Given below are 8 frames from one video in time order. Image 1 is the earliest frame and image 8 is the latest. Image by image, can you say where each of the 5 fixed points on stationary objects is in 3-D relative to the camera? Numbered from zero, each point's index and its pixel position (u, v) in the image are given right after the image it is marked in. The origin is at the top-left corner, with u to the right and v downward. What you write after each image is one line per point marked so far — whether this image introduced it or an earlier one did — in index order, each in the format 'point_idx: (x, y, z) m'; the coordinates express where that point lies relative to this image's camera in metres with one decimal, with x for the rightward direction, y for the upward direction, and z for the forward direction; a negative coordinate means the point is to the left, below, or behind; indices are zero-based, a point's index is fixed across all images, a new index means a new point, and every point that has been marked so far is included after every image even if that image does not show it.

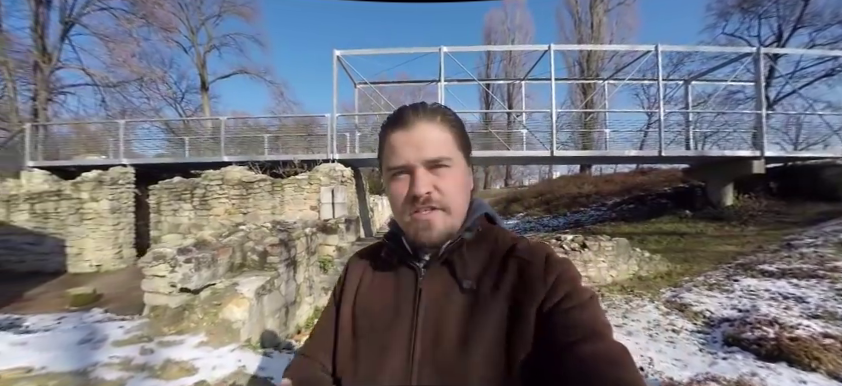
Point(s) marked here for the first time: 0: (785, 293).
0: (+6.7, -1.8, +6.3) m
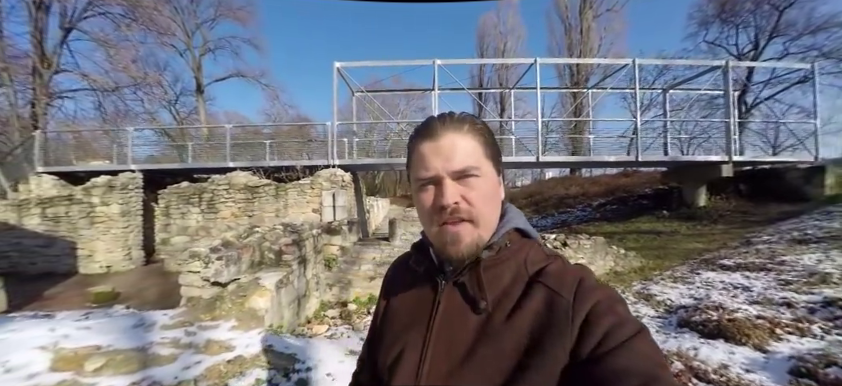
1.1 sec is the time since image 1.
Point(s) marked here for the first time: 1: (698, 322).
0: (+6.6, -1.9, +7.2) m
1: (+4.6, -2.1, +5.6) m
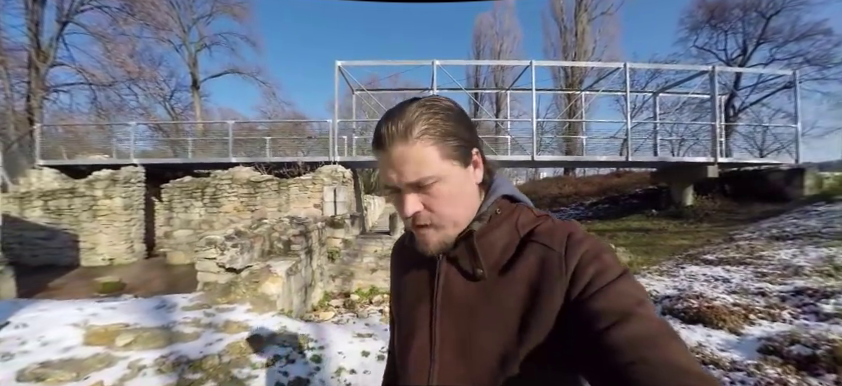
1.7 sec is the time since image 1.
0: (+6.6, -1.9, +7.7) m
1: (+4.6, -2.1, +6.1) m
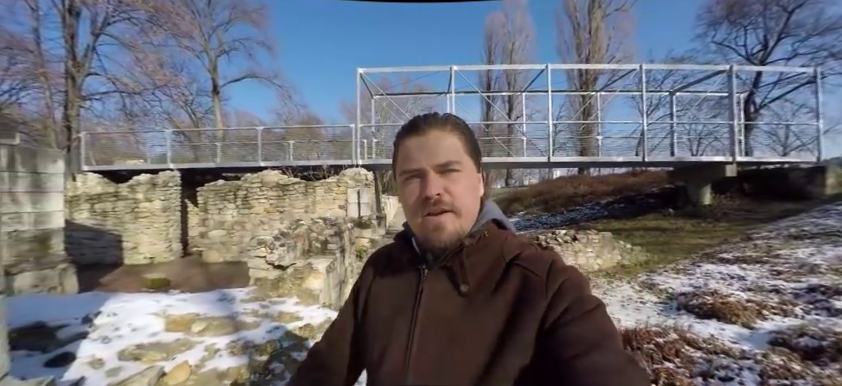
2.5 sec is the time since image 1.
0: (+7.2, -1.9, +7.9) m
1: (+5.1, -2.1, +6.4) m
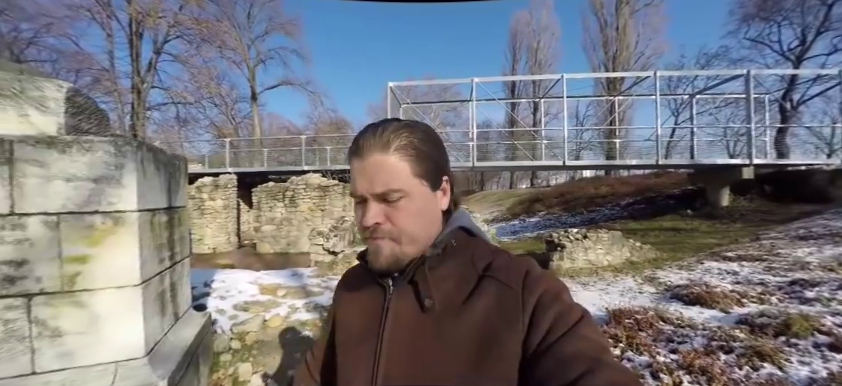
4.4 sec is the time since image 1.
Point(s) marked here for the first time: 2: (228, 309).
0: (+7.8, -1.9, +8.7) m
1: (+5.6, -2.1, +7.3) m
2: (-2.8, -1.7, +5.0) m
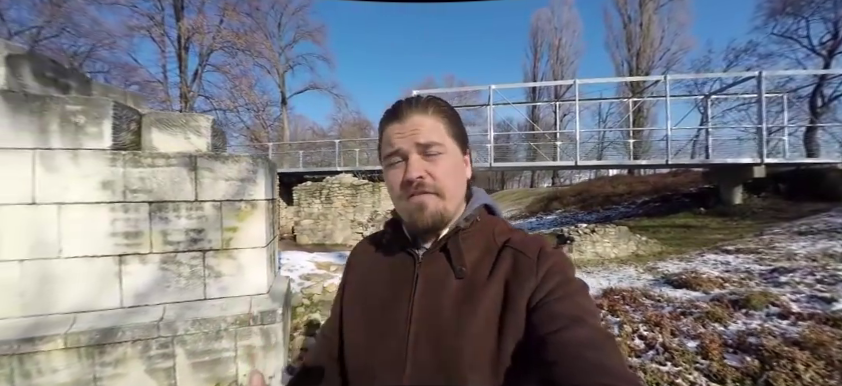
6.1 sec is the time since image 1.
0: (+8.4, -1.9, +9.6) m
1: (+6.1, -2.1, +8.3) m
2: (-2.4, -1.6, +6.5) m
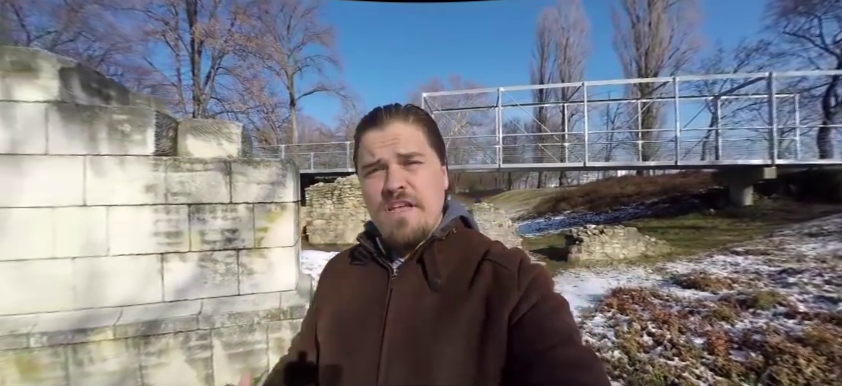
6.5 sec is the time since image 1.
0: (+8.7, -1.9, +9.7) m
1: (+6.5, -2.1, +8.5) m
2: (-2.1, -1.7, +6.8) m
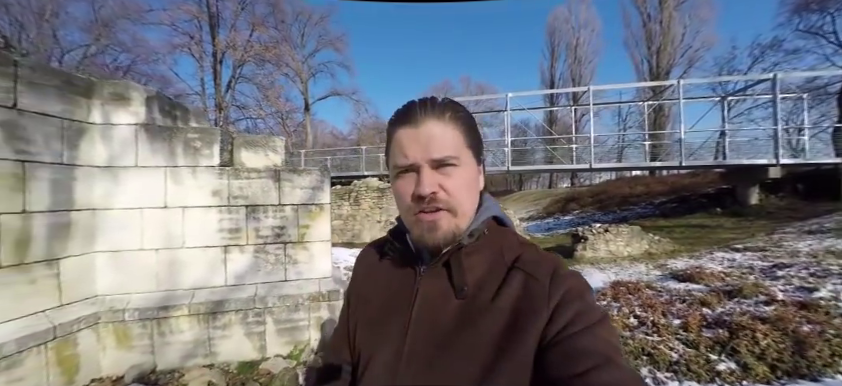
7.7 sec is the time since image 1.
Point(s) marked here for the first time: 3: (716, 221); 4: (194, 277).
0: (+9.1, -1.9, +10.2) m
1: (+6.8, -2.1, +9.1) m
2: (-1.8, -1.7, +7.7) m
3: (+13.5, -1.3, +15.7) m
4: (-3.3, -1.2, +4.9) m
